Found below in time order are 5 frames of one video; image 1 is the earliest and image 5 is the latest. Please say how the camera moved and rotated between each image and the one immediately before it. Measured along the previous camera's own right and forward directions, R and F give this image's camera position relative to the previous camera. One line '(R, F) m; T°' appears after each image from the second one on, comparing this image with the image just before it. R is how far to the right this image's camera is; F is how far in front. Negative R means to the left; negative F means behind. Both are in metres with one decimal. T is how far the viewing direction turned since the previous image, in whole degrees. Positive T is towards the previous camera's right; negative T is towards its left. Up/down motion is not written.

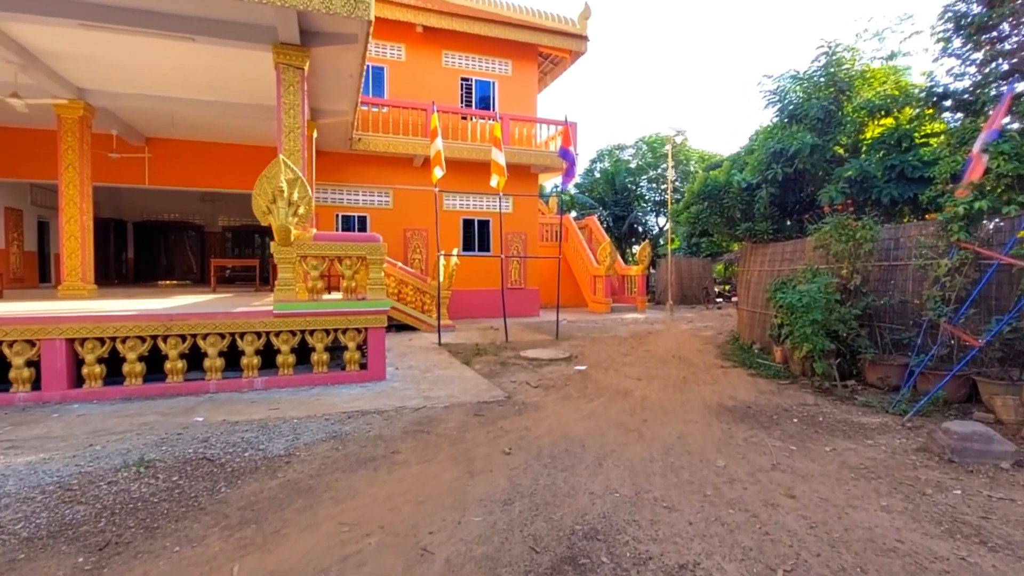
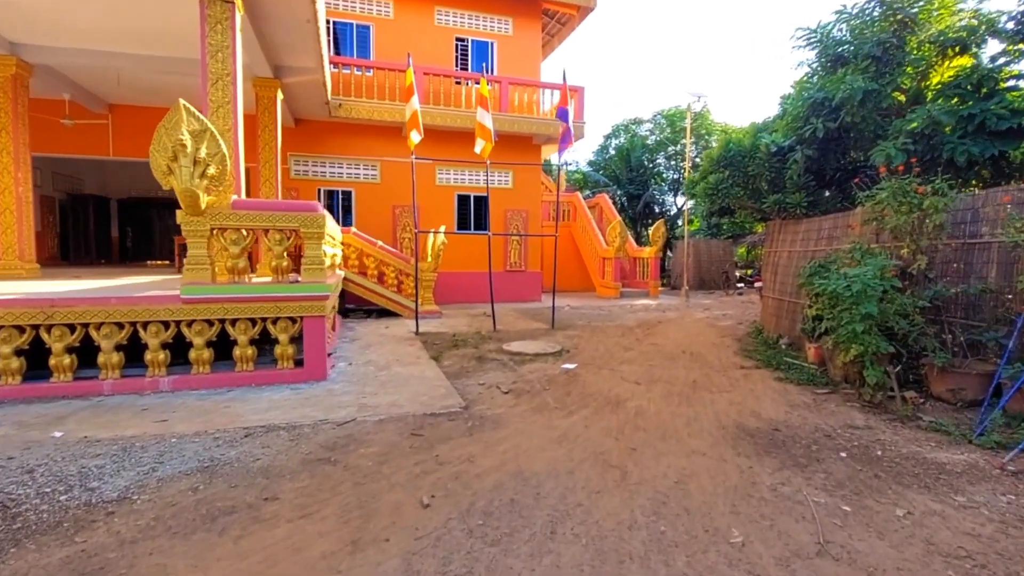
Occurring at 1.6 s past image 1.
(+0.5, +1.1) m; -2°
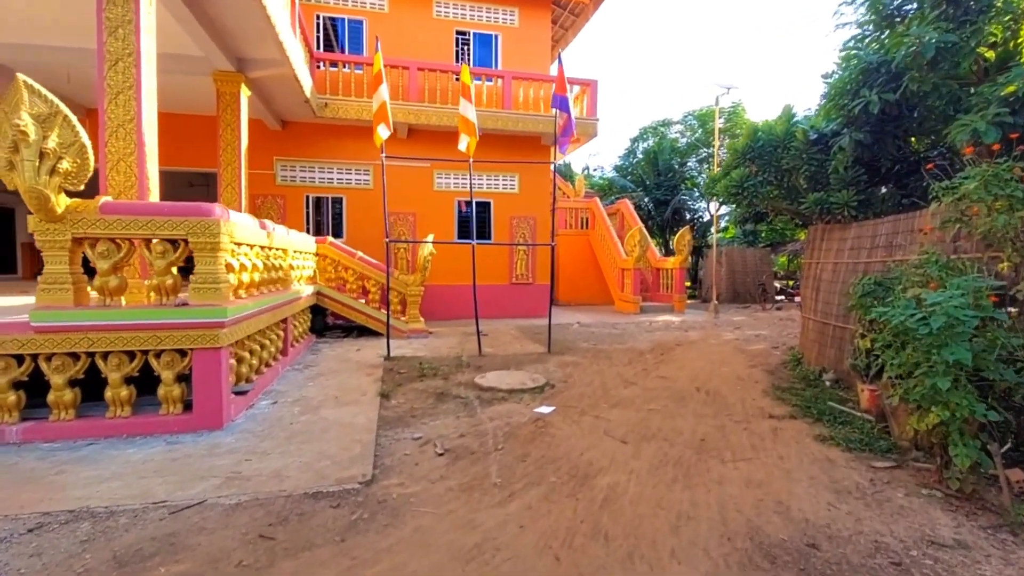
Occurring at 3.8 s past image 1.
(+0.6, +1.1) m; -4°
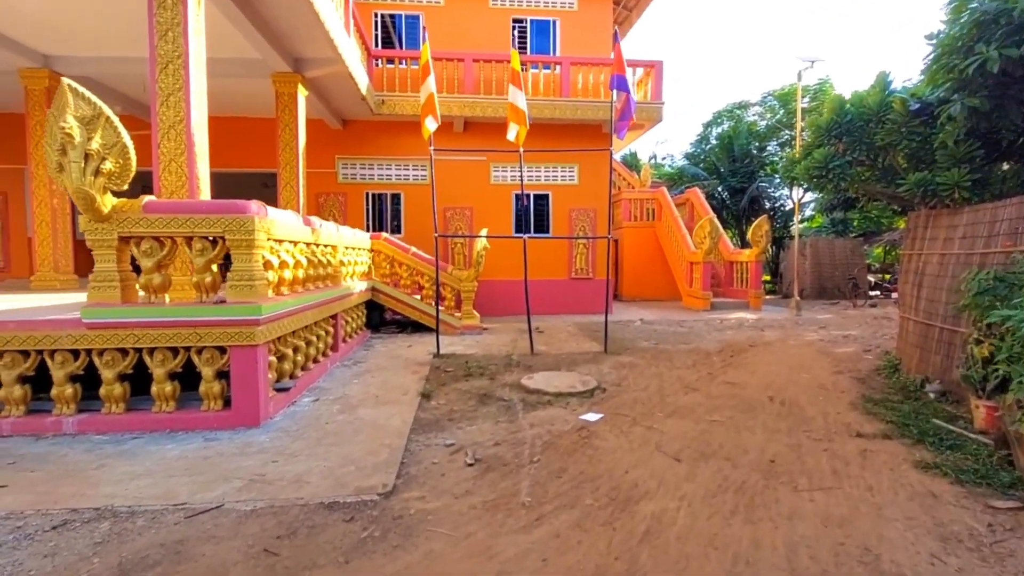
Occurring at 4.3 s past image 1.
(+0.2, +0.3) m; -8°
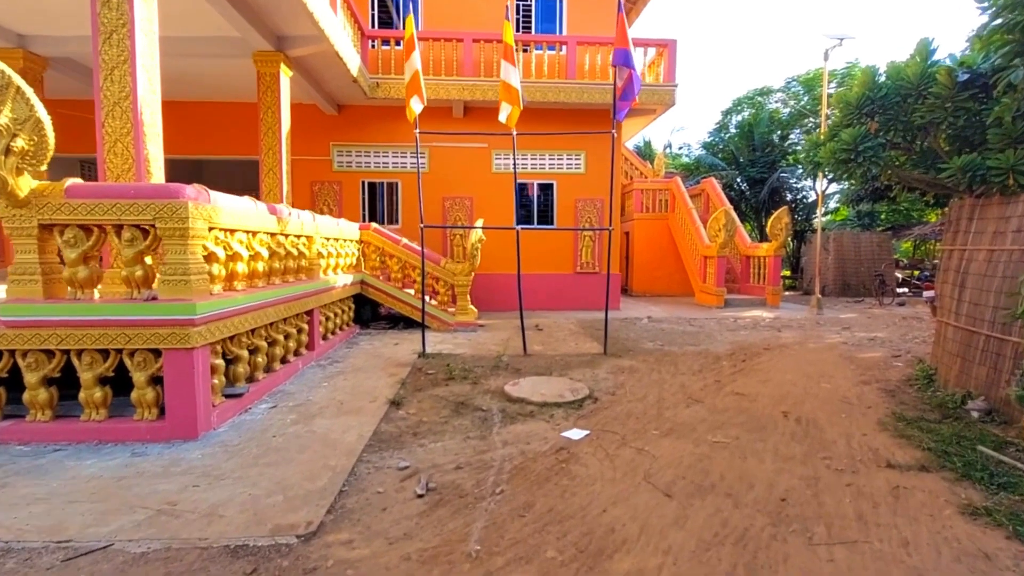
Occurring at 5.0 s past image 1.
(+0.3, +0.5) m; -2°
